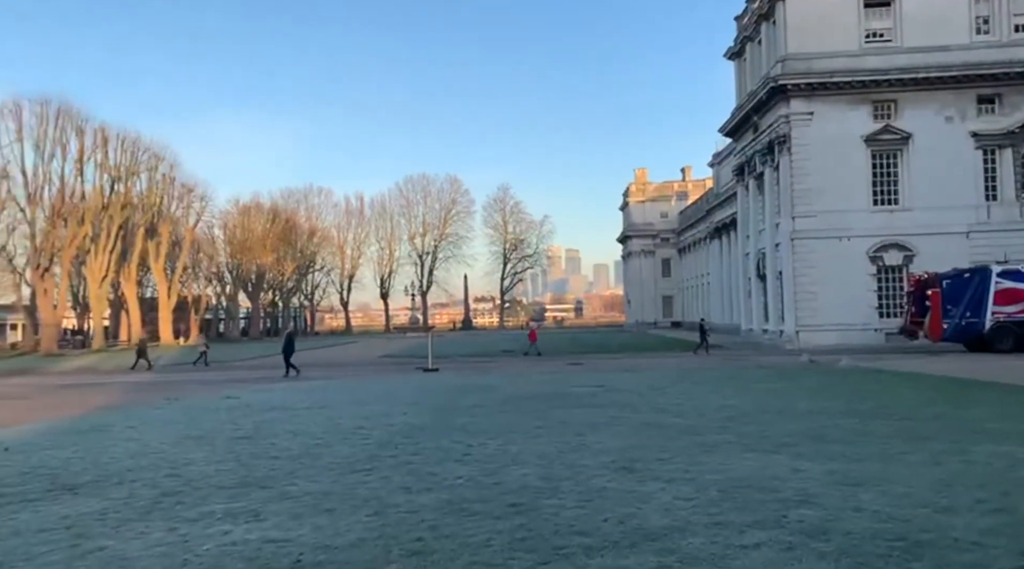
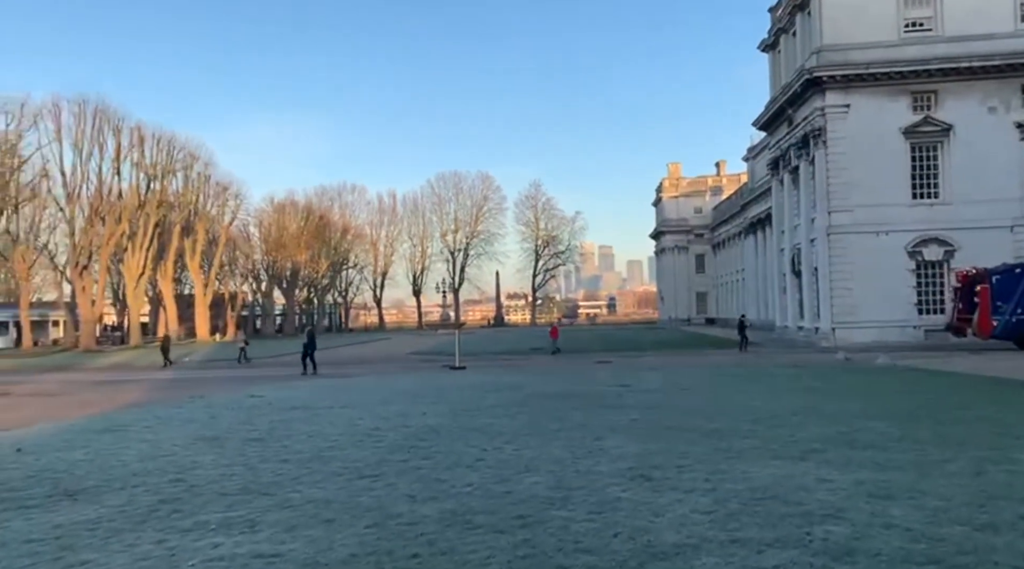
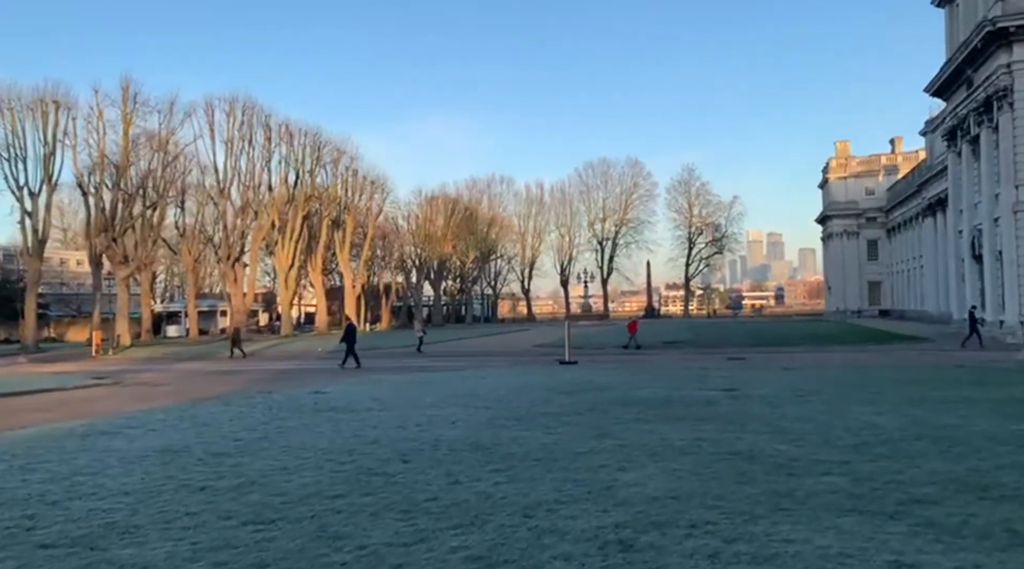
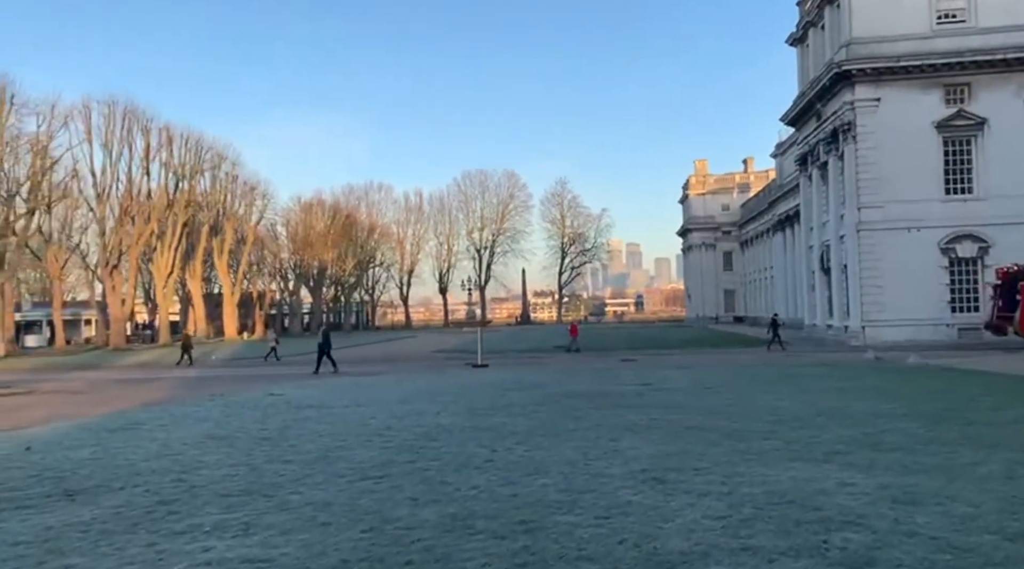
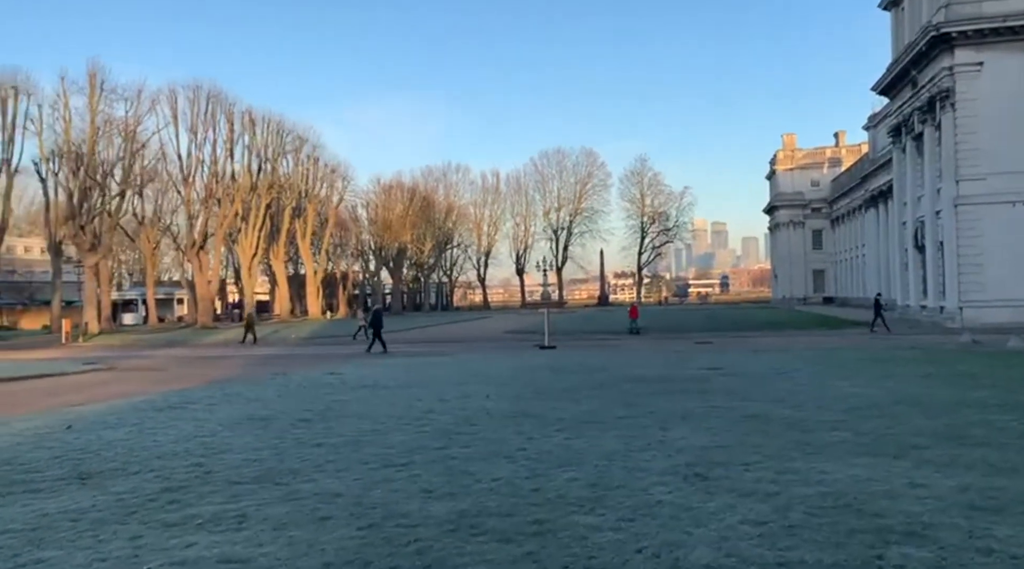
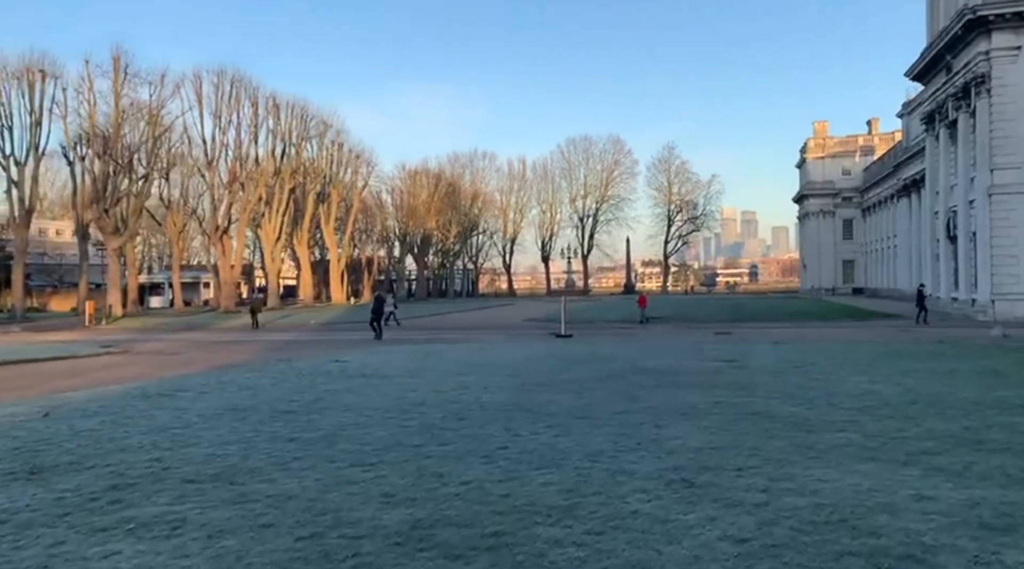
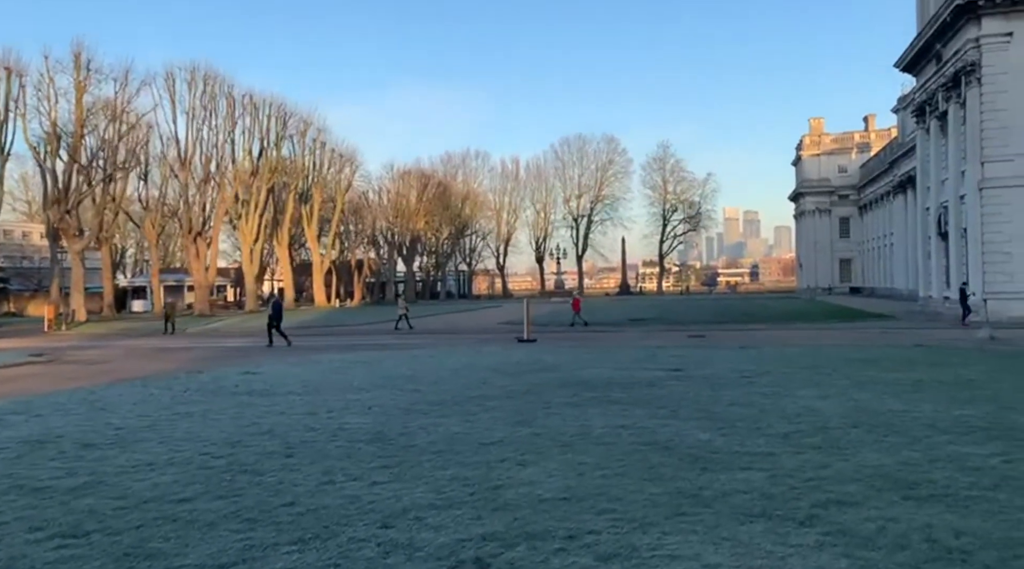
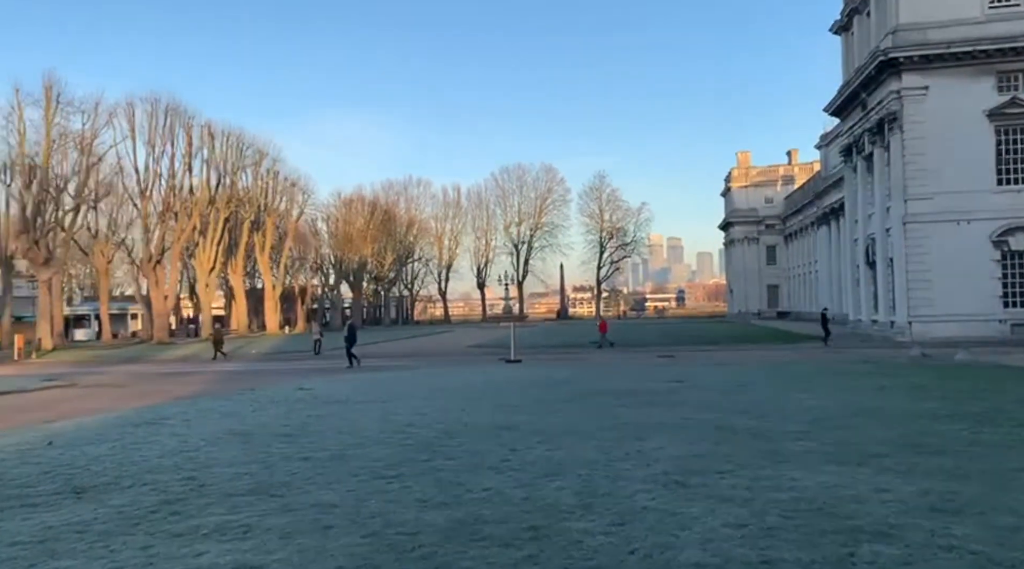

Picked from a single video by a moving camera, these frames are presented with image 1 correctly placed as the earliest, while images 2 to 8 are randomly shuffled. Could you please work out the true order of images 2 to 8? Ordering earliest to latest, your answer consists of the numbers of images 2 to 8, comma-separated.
2, 4, 8, 5, 6, 3, 7
